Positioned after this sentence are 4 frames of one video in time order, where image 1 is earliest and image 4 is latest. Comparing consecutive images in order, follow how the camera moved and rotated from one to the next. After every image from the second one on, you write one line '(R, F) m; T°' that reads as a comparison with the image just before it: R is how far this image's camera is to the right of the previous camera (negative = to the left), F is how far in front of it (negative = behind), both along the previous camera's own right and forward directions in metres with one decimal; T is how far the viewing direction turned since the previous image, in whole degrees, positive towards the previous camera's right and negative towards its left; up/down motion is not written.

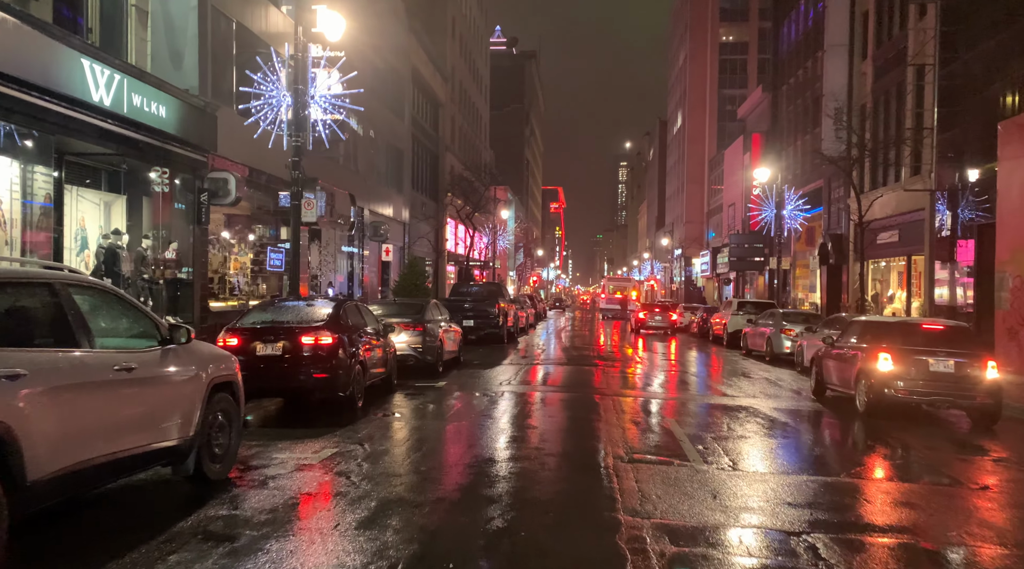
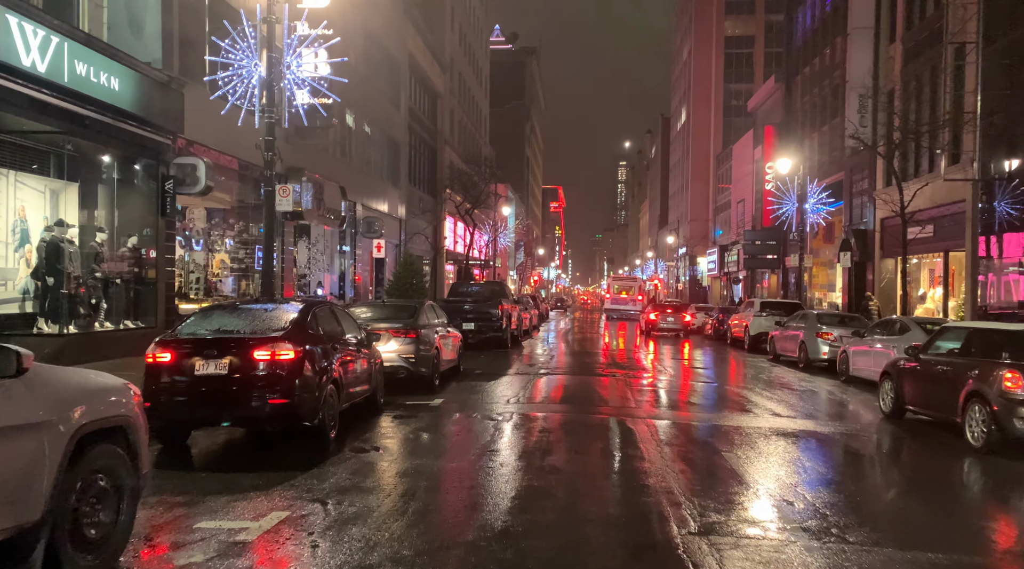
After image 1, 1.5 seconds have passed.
(-0.2, +2.7) m; 0°
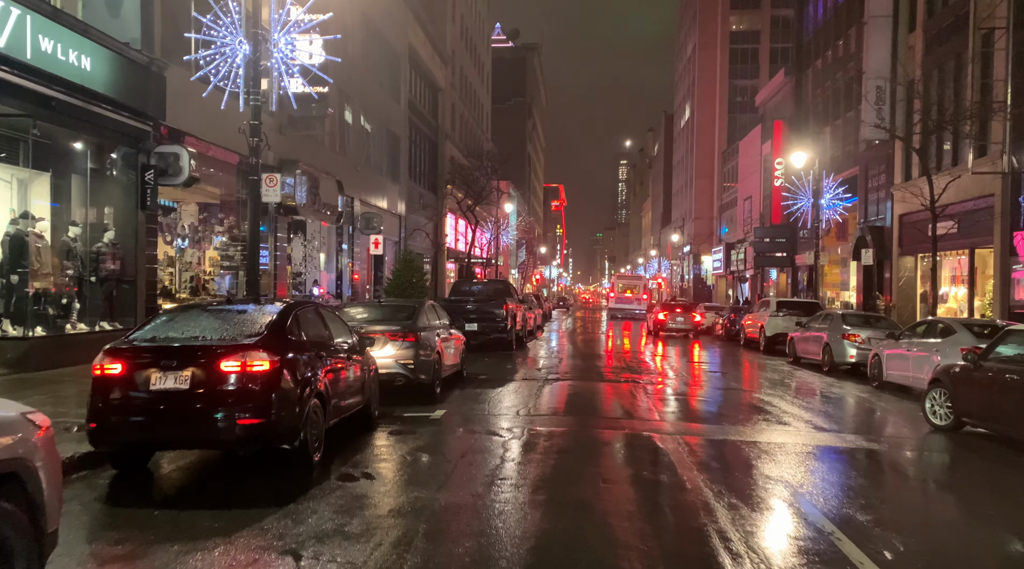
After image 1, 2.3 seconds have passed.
(-0.1, +1.4) m; 0°
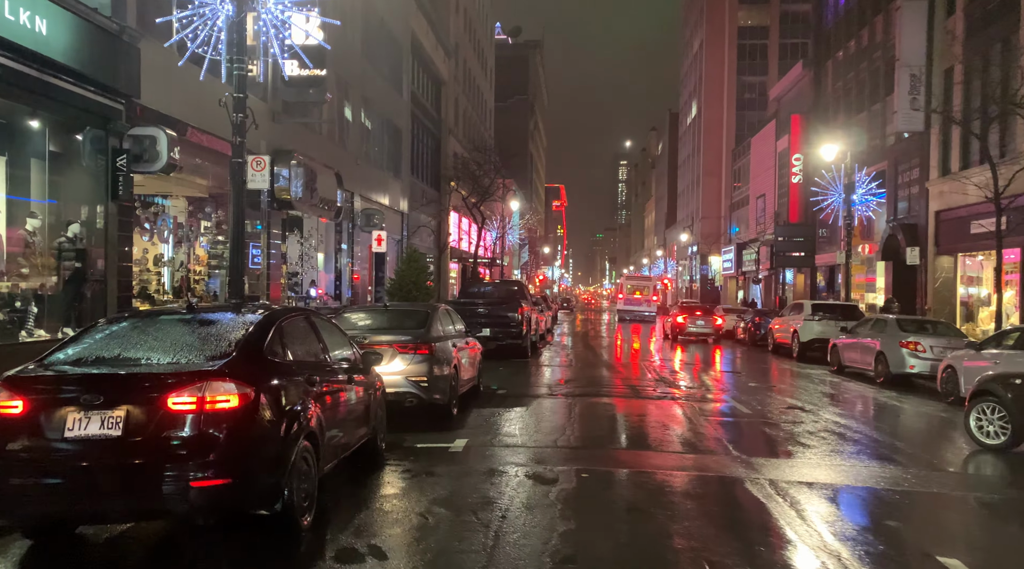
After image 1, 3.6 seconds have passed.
(-0.4, +2.3) m; 0°
